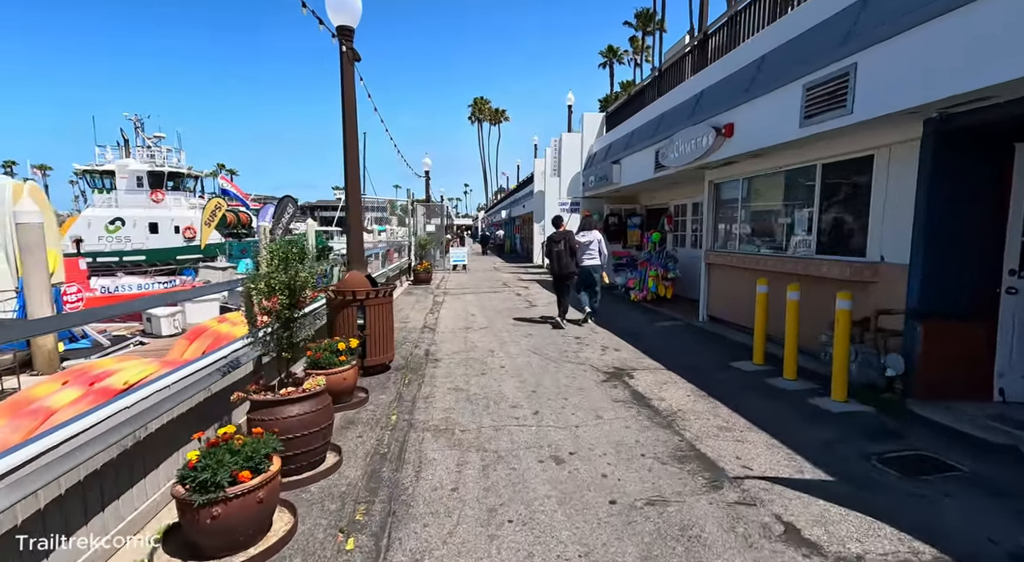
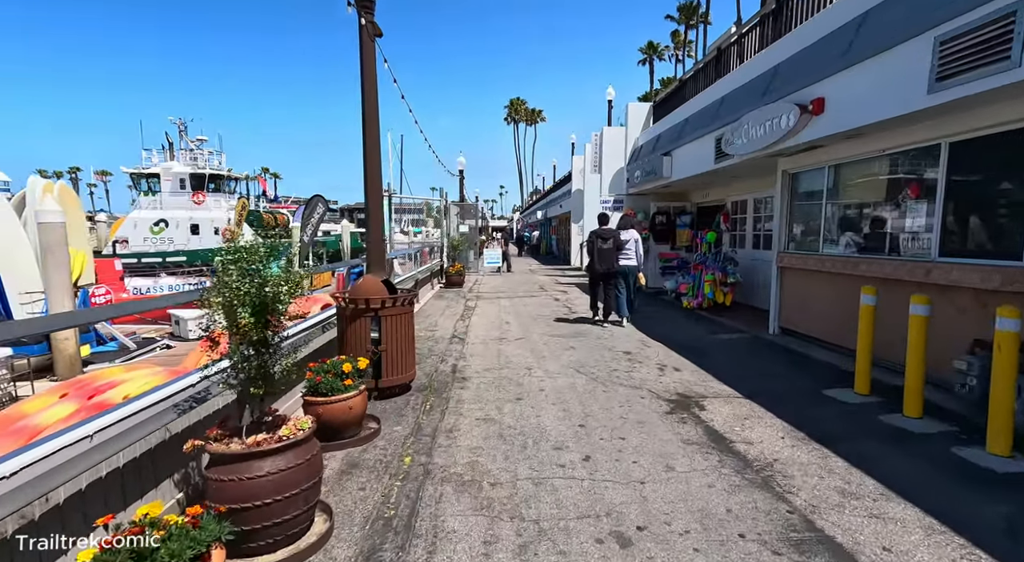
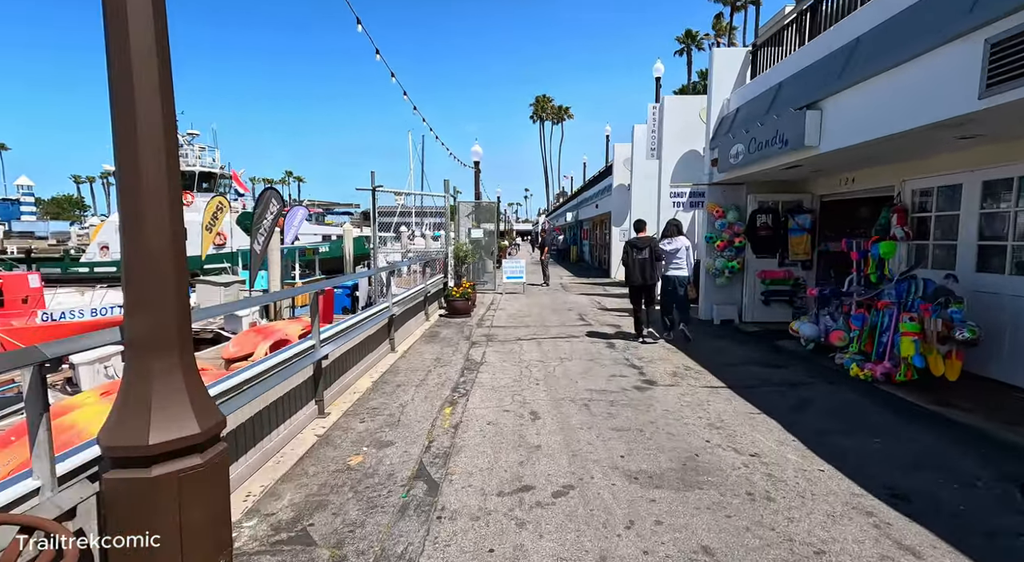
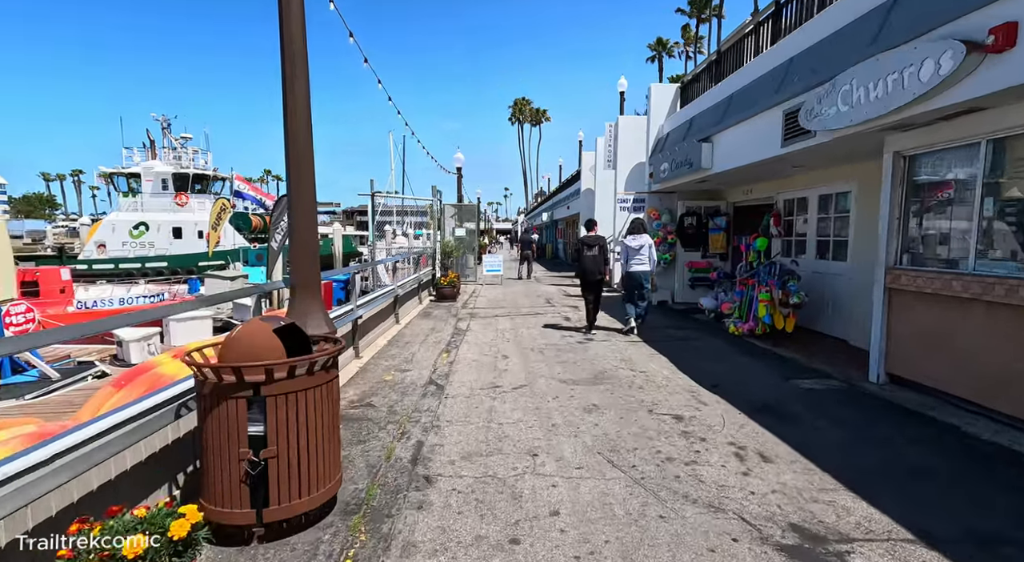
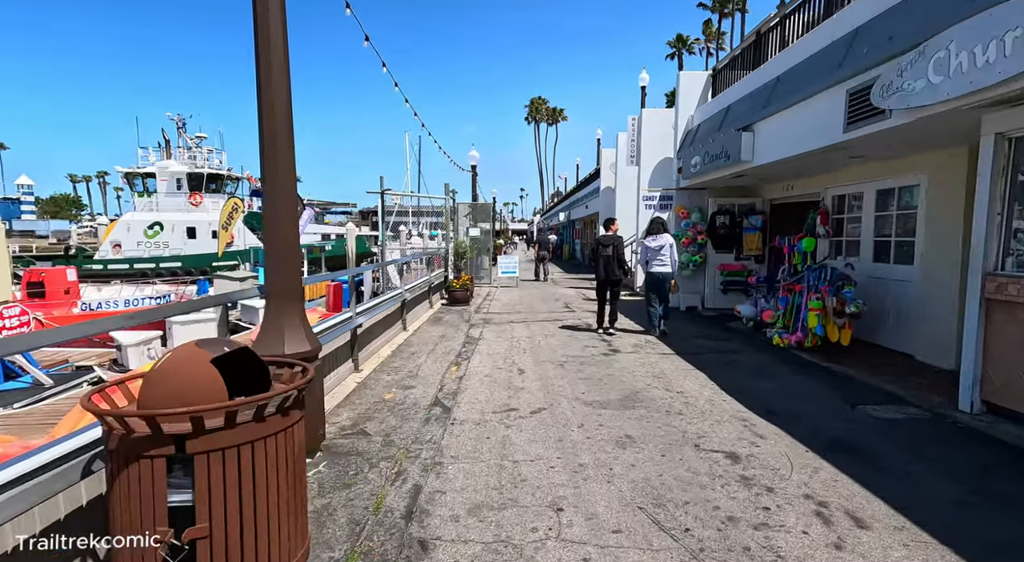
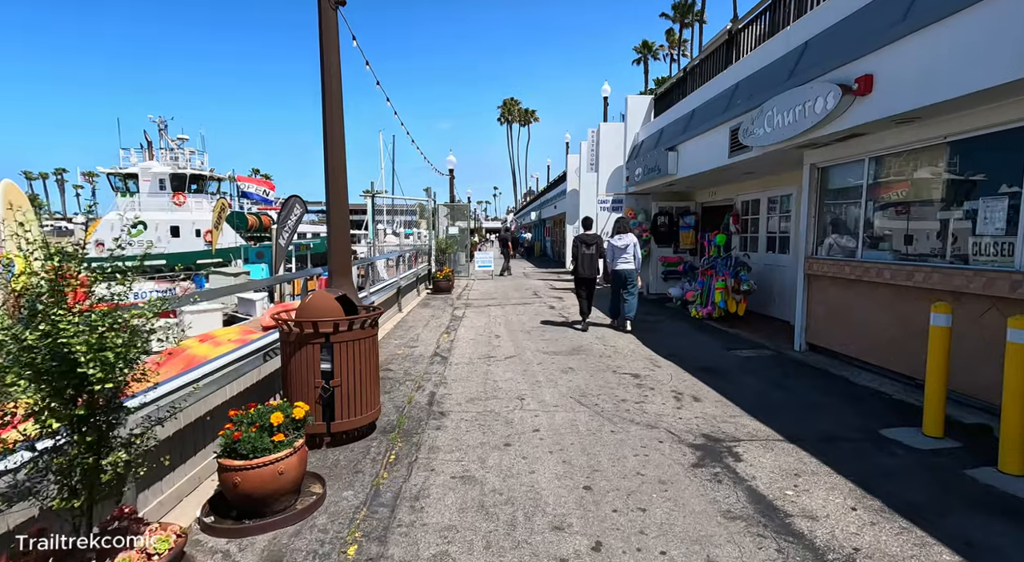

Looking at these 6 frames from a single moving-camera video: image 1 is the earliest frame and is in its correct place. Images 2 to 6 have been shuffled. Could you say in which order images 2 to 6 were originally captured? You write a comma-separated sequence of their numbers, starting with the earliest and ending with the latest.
2, 6, 4, 5, 3
